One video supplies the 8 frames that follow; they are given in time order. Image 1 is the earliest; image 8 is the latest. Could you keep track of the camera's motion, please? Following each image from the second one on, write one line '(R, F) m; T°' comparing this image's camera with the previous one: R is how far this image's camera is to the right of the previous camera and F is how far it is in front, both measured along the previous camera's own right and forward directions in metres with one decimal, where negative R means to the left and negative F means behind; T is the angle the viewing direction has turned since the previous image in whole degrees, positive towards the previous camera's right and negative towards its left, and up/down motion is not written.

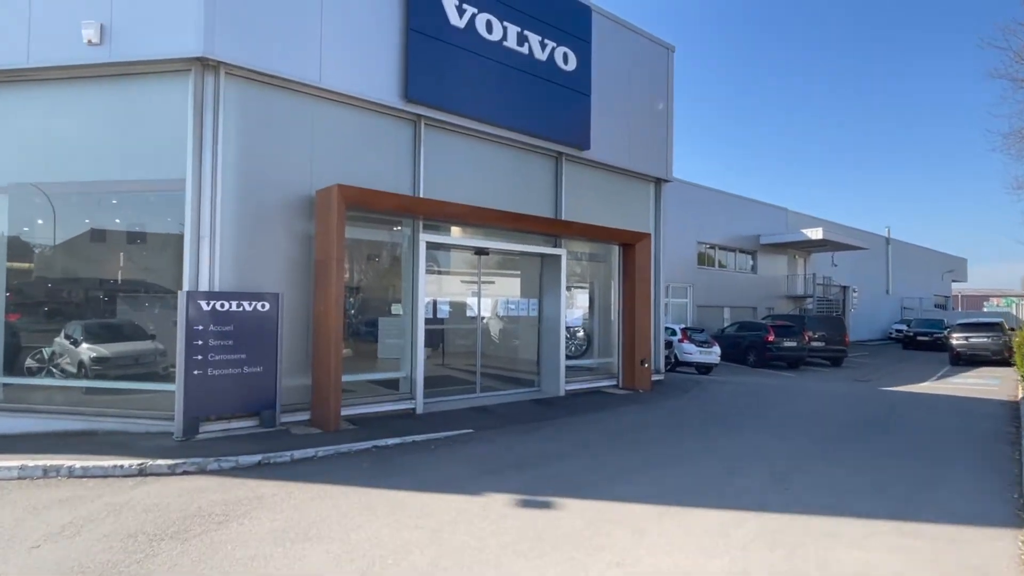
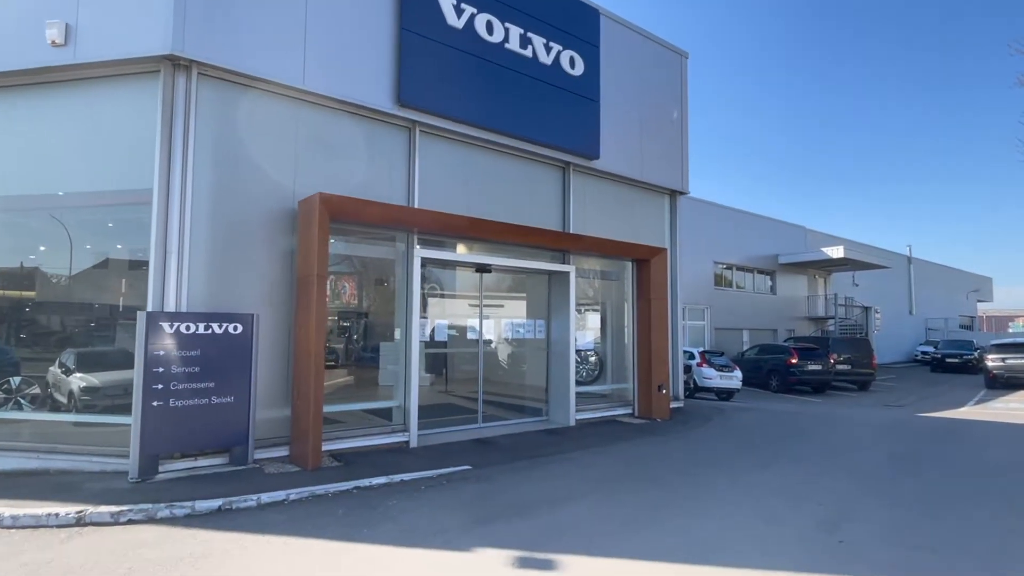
(+0.1, +1.0) m; -1°
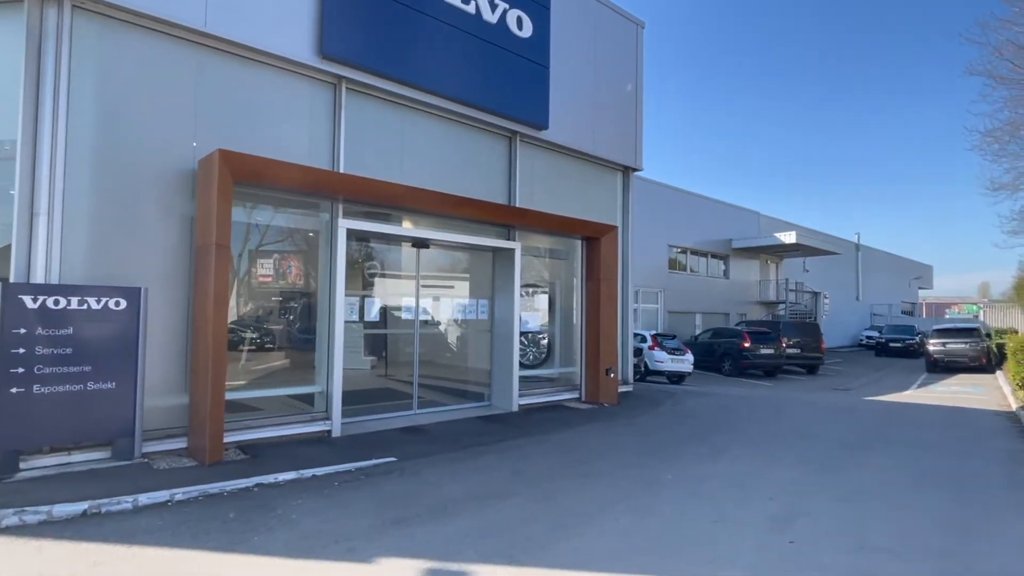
(+0.4, +0.7) m; +4°
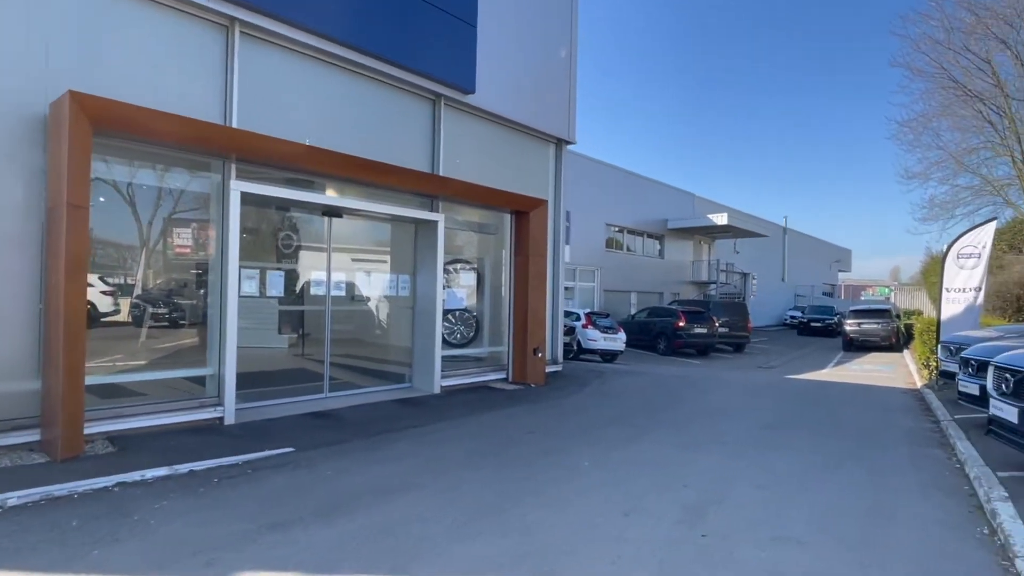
(+0.3, +0.6) m; +6°
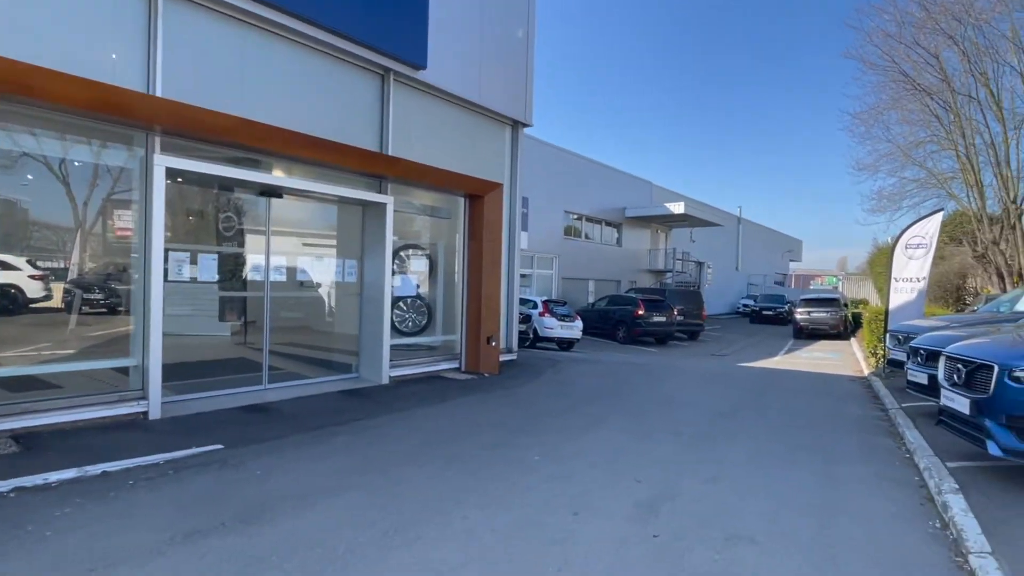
(+0.1, +0.4) m; +4°
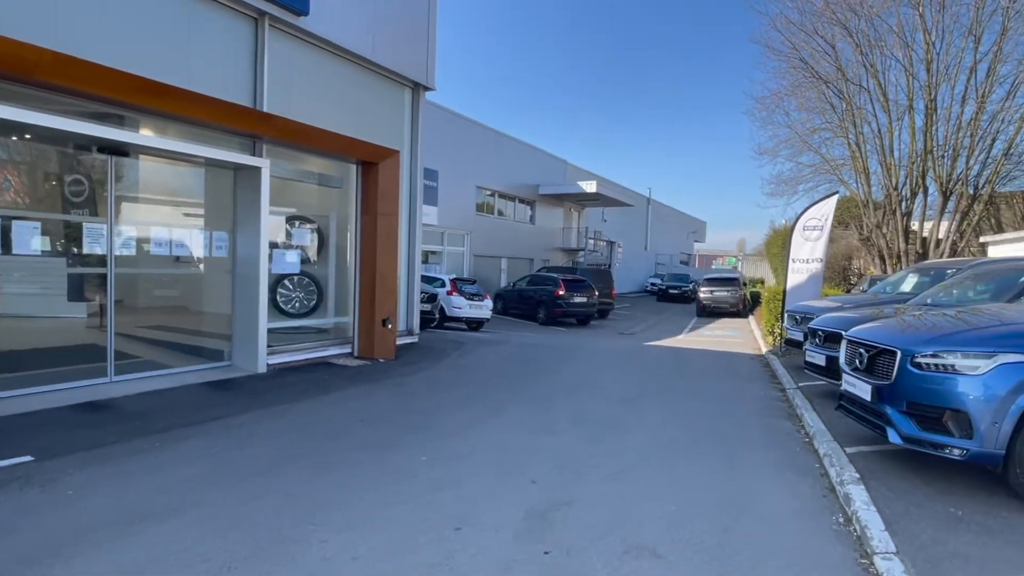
(+0.3, +0.7) m; +8°
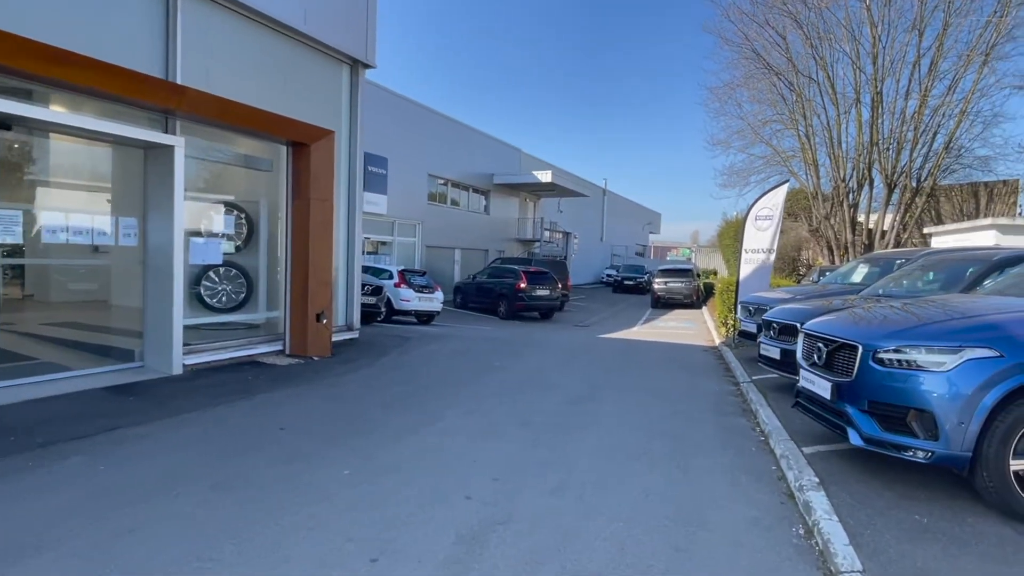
(+0.2, +0.6) m; +4°
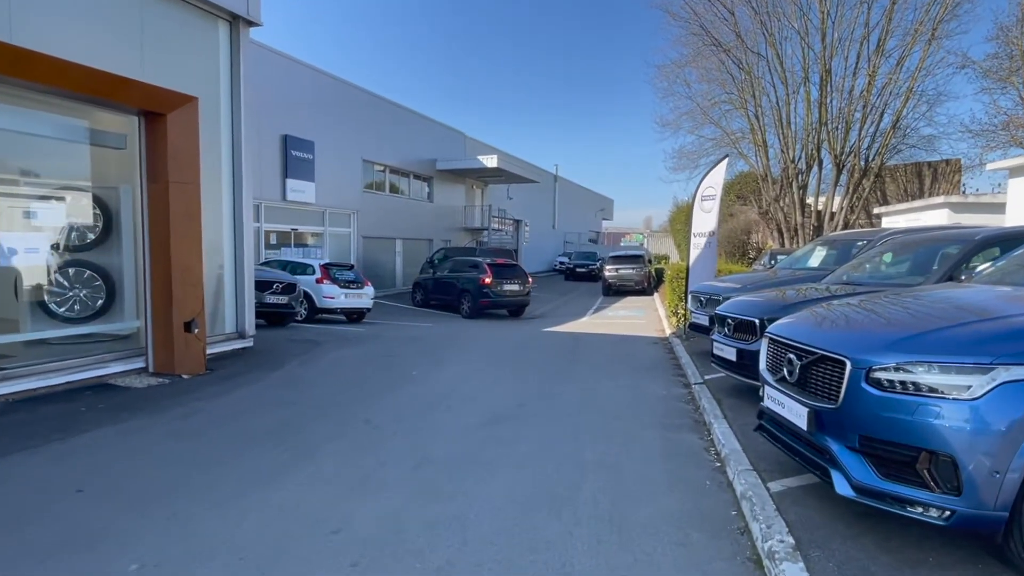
(+0.6, +1.4) m; +4°
